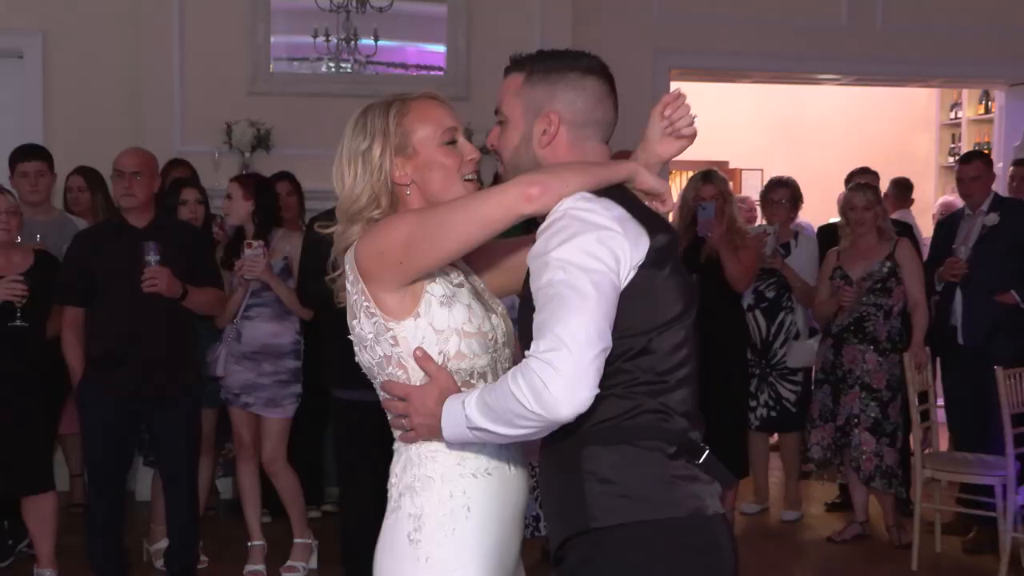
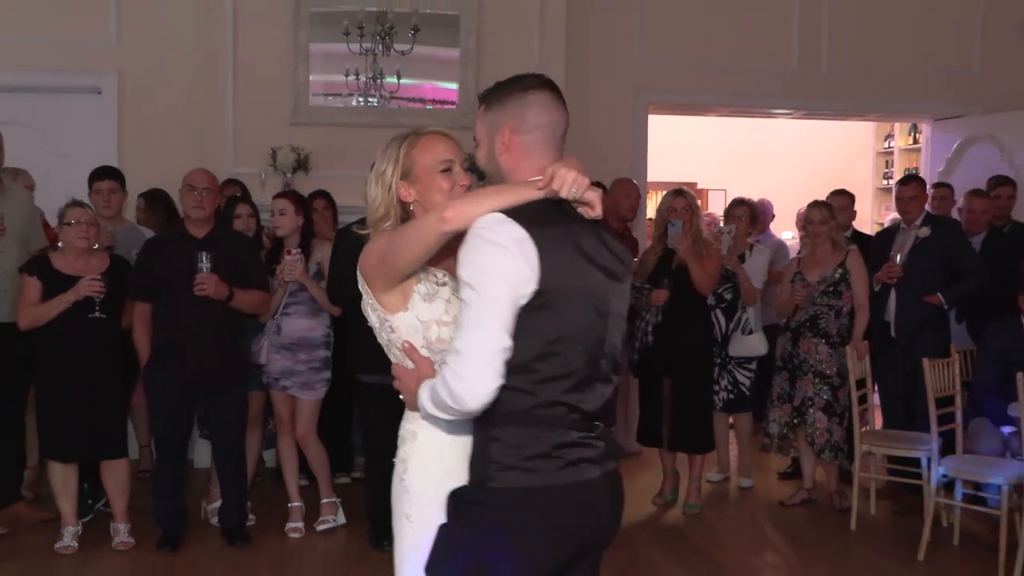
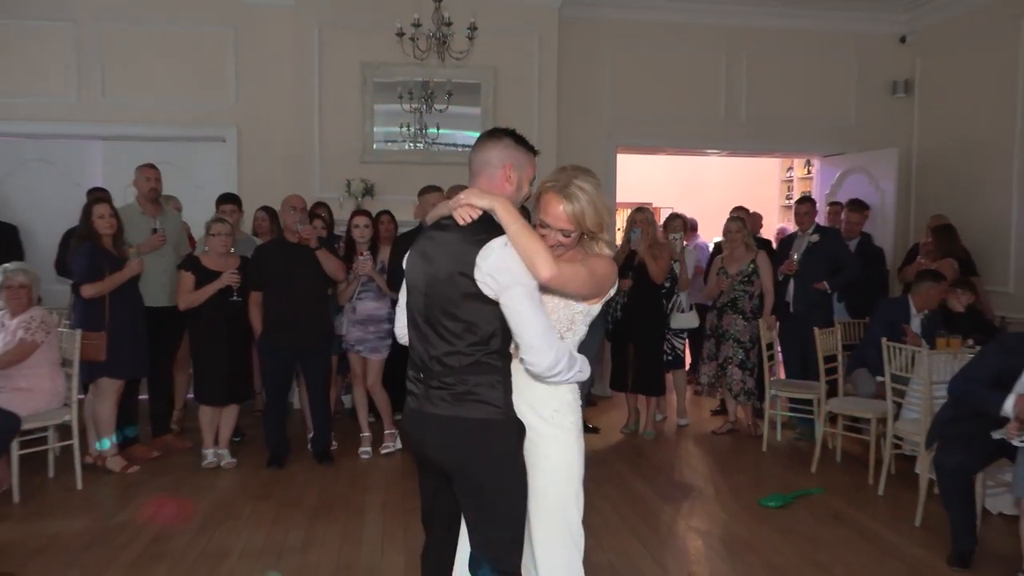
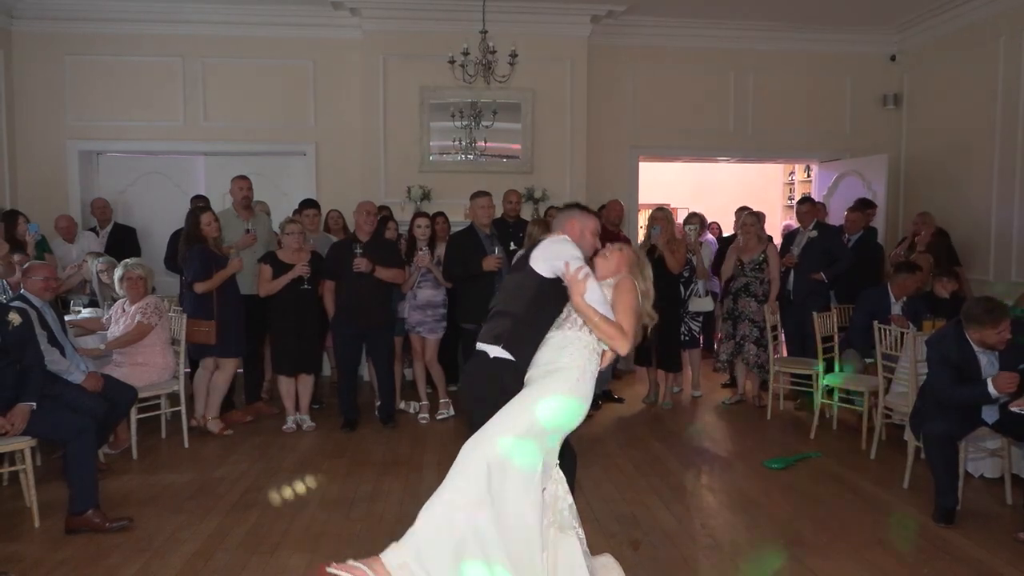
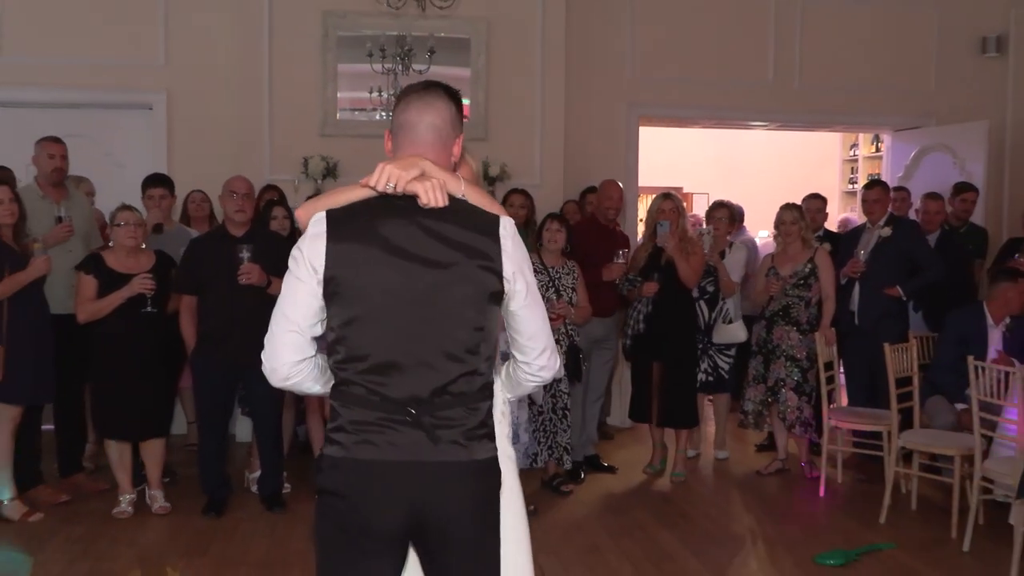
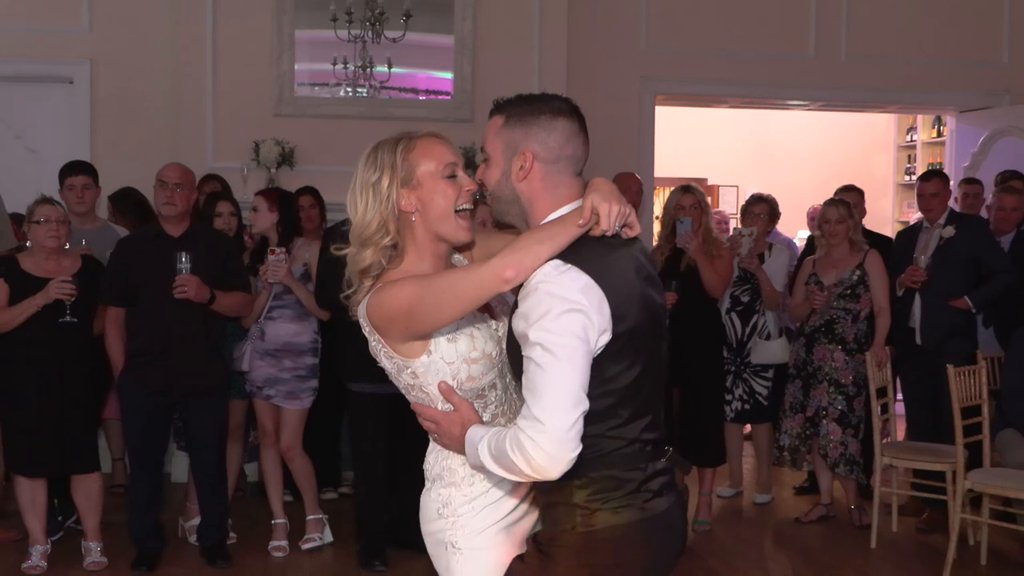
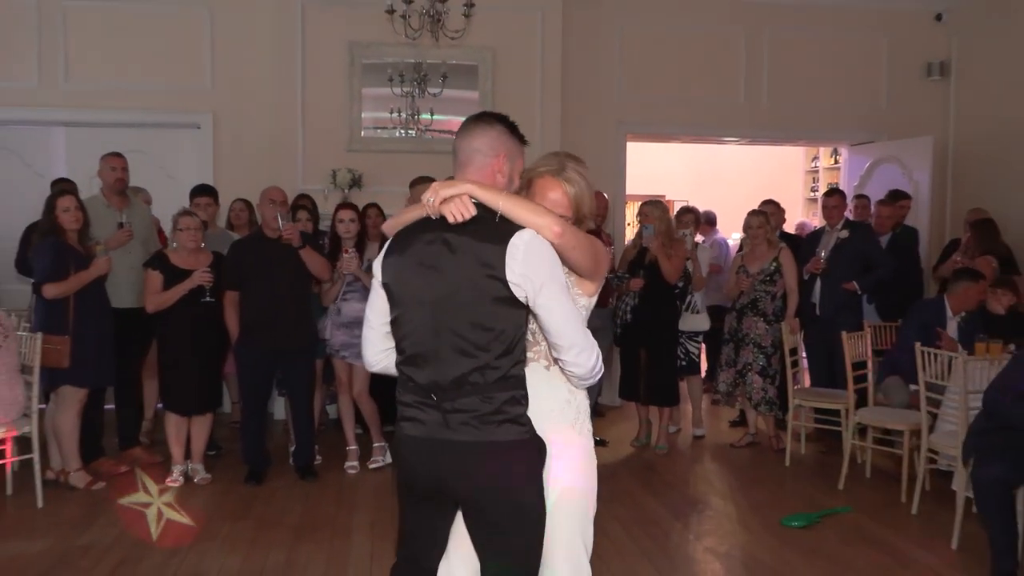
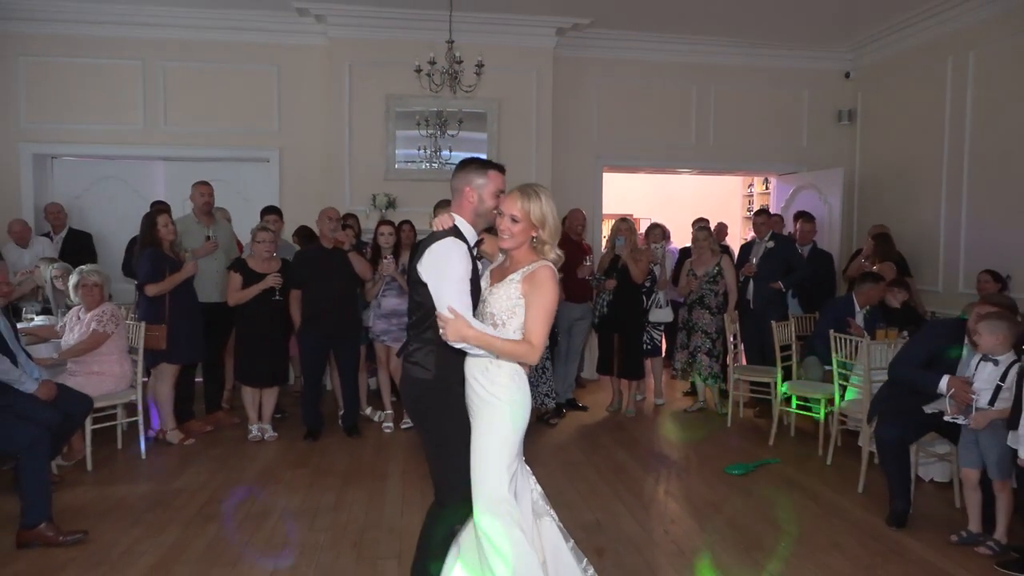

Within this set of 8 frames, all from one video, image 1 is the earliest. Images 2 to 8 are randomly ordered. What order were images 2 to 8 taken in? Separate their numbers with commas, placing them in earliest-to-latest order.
6, 2, 5, 7, 3, 8, 4
